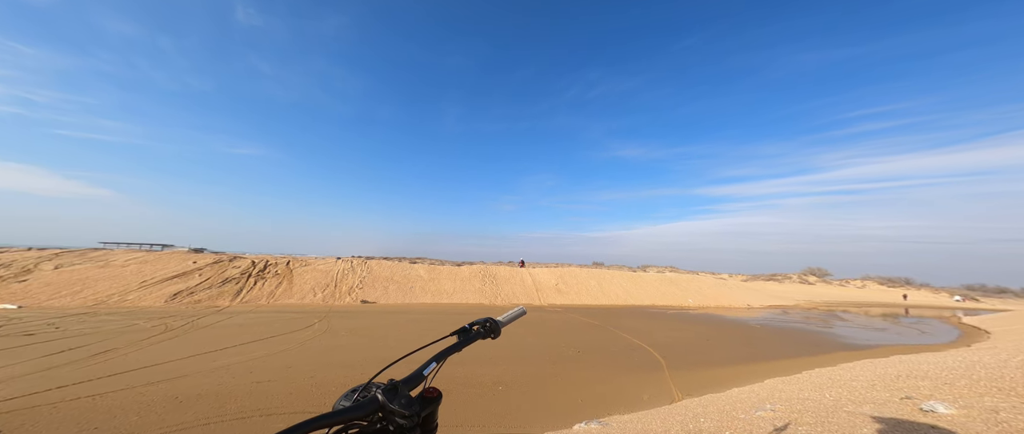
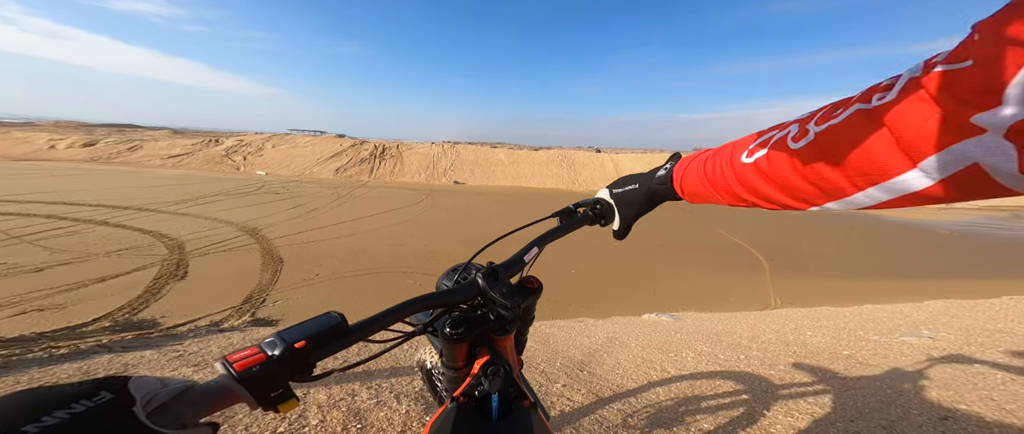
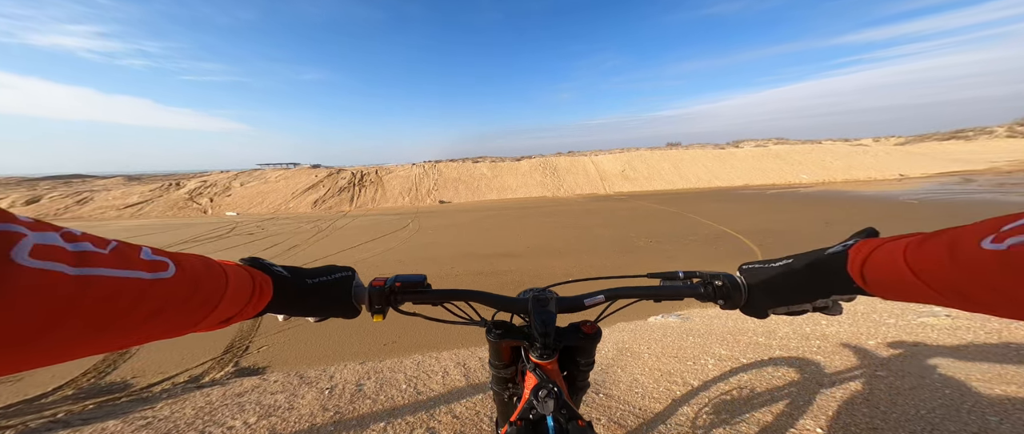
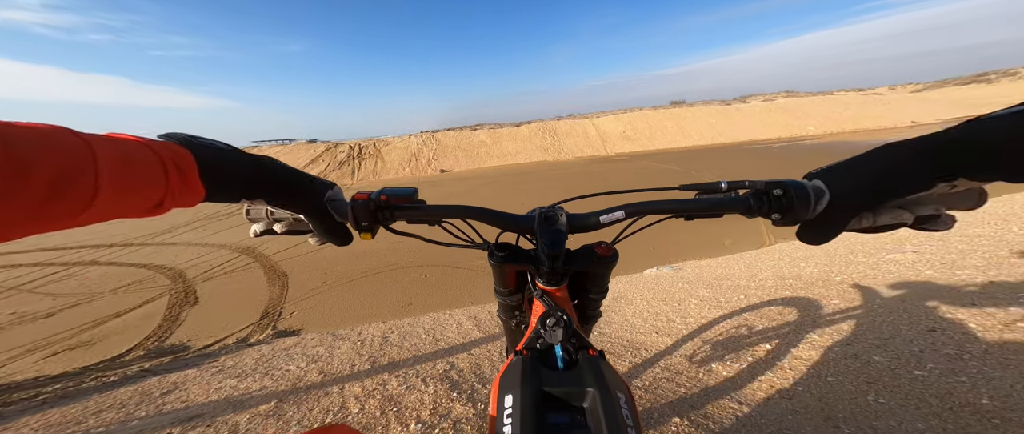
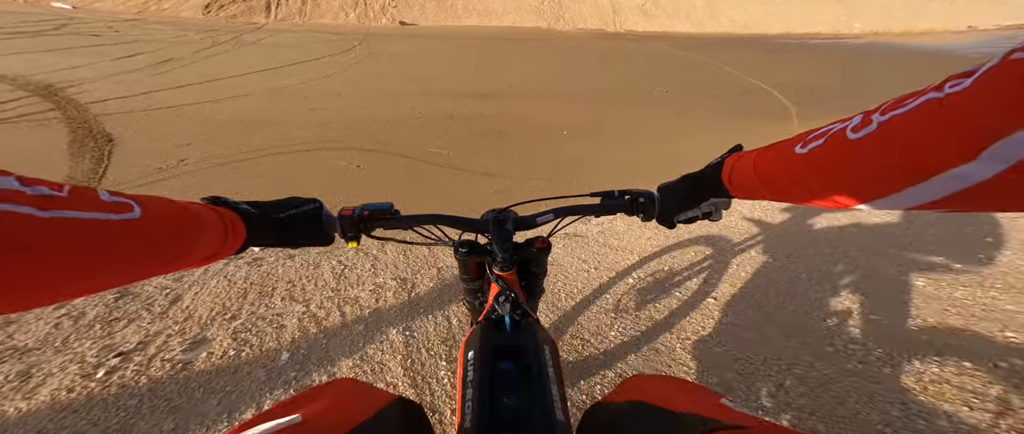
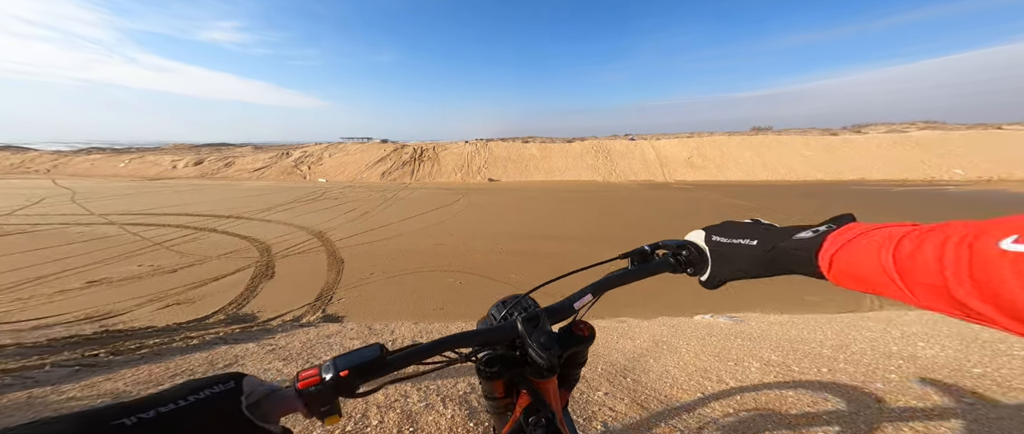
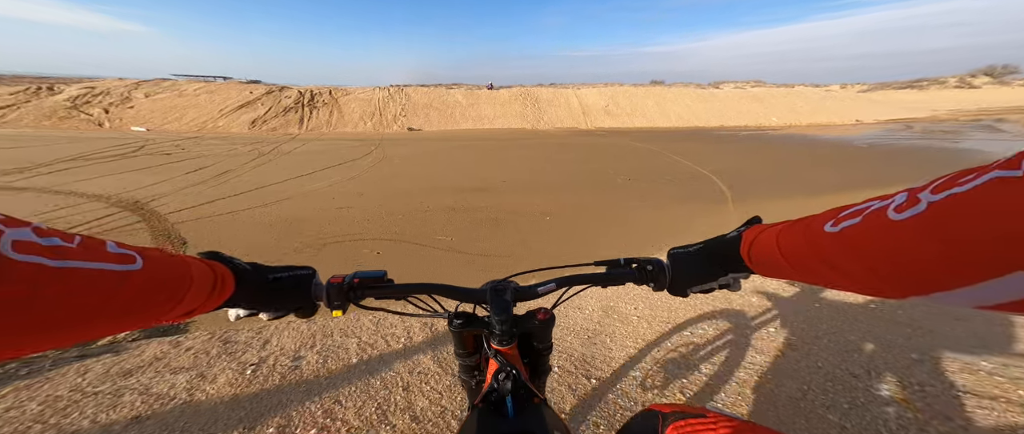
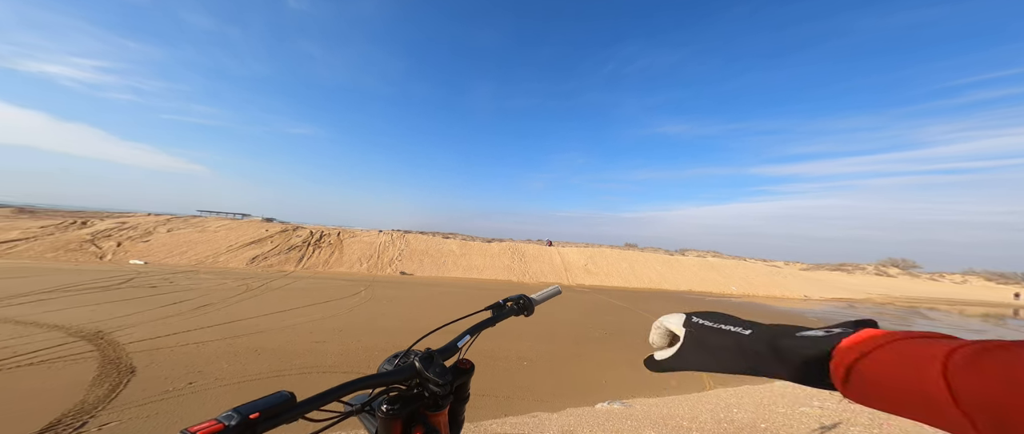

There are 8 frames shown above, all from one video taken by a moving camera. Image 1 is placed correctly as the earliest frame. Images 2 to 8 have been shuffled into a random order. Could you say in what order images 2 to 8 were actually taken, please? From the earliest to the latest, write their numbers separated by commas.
8, 2, 6, 4, 3, 7, 5
